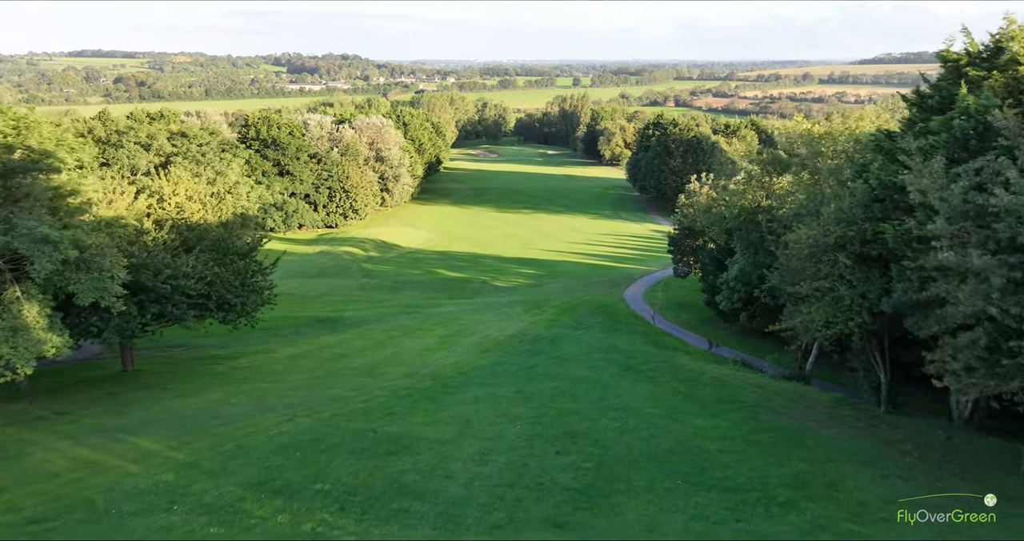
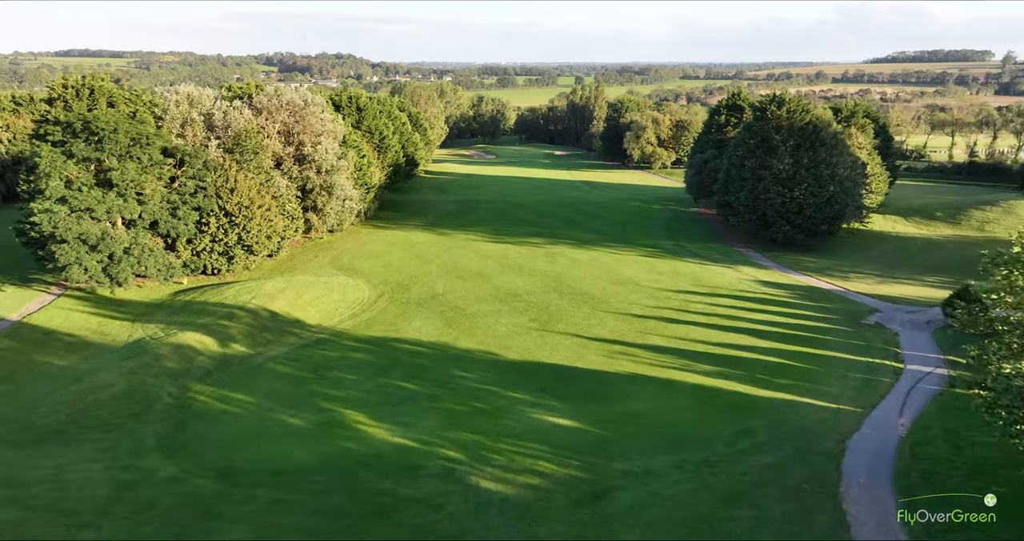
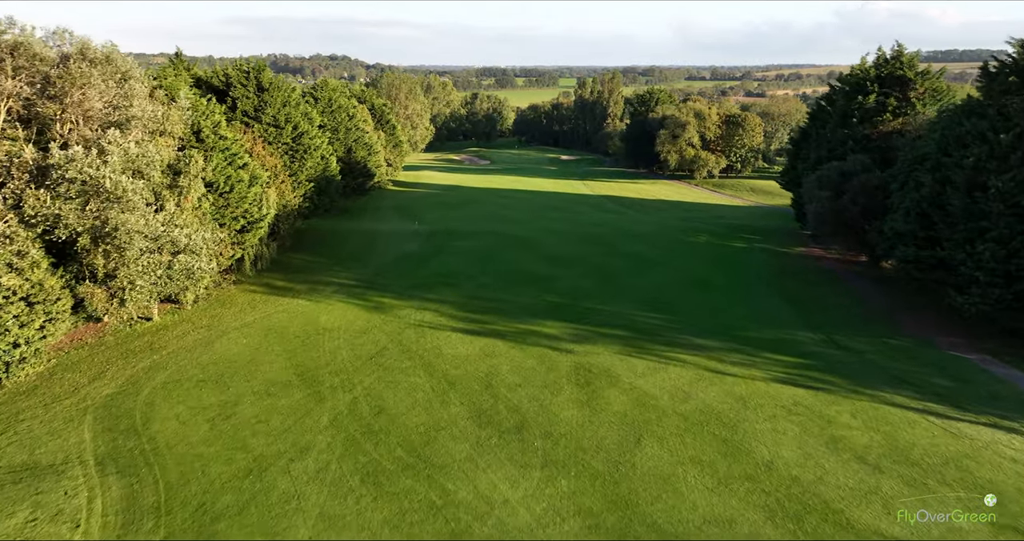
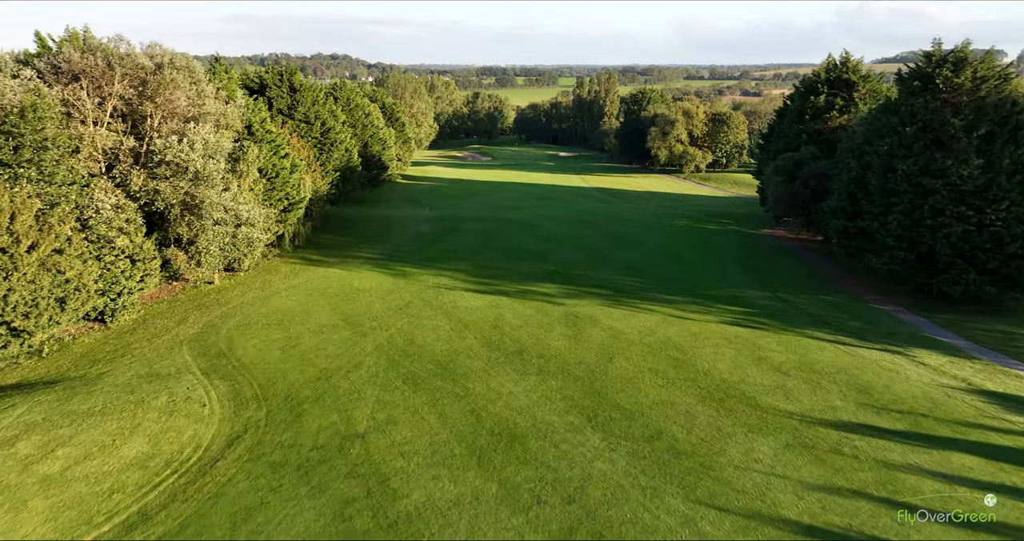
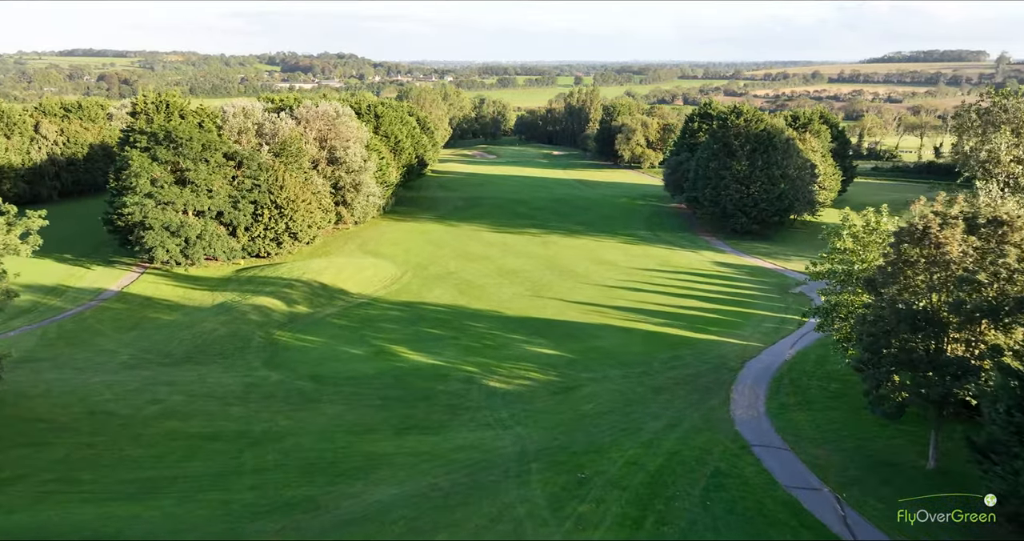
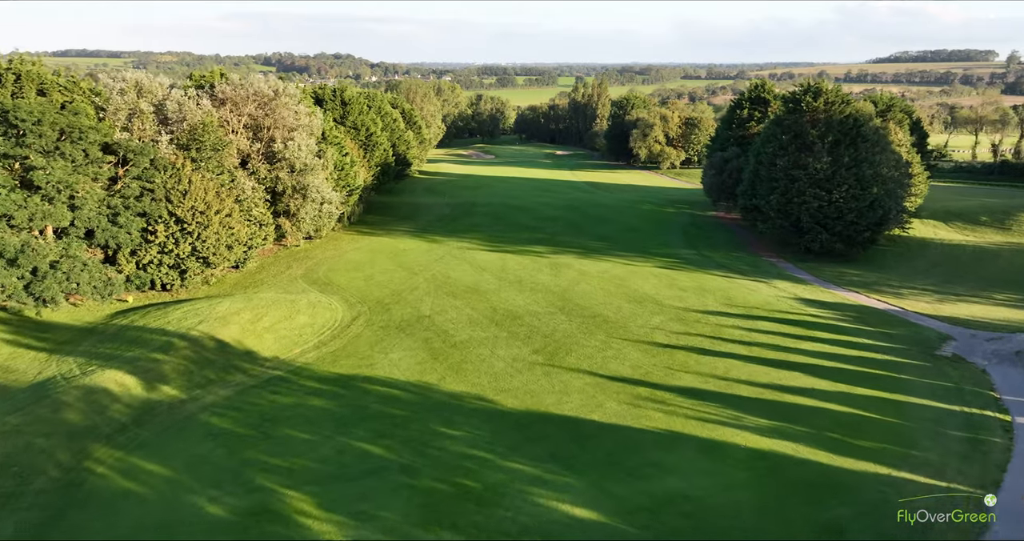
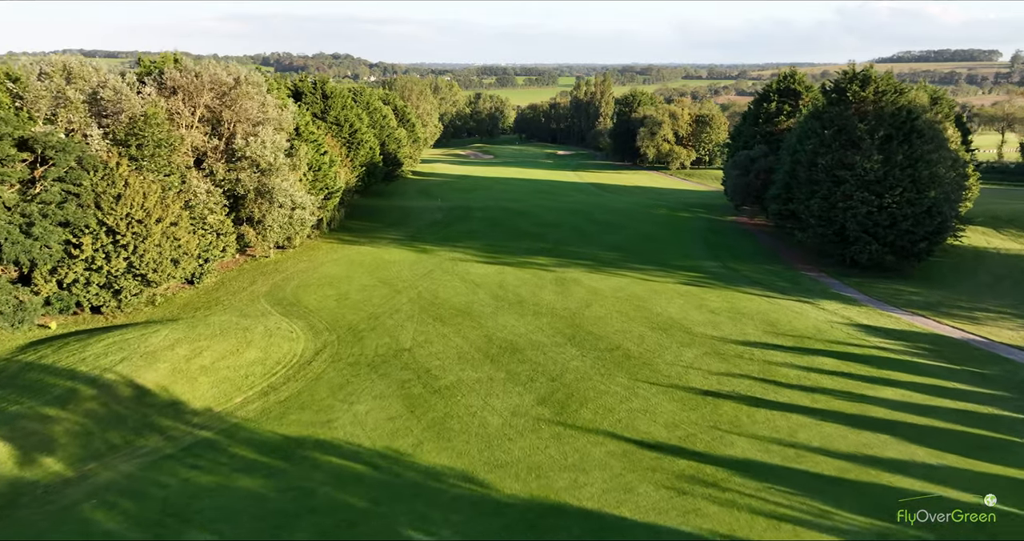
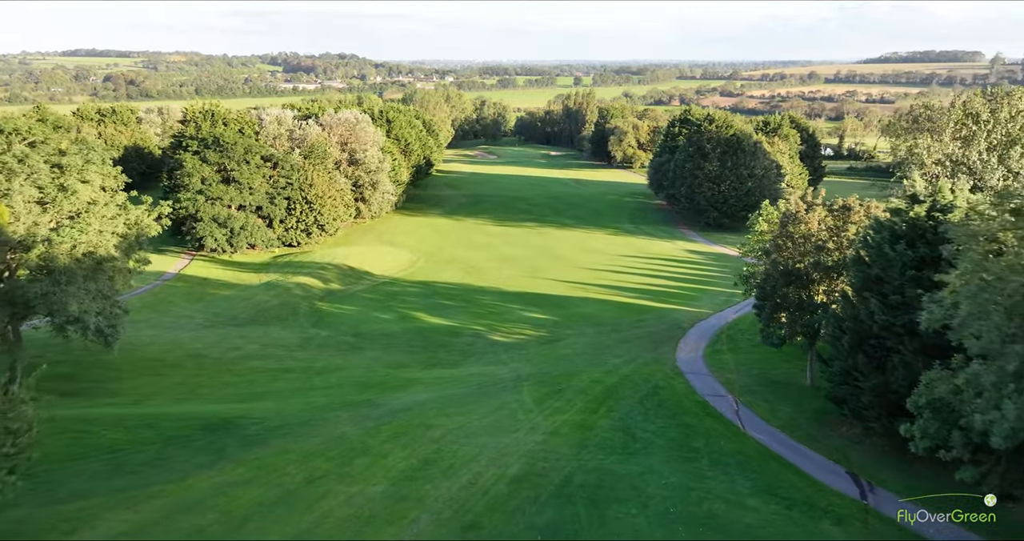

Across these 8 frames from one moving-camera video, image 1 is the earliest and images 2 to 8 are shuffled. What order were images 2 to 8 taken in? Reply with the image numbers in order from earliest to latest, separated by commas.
8, 5, 2, 6, 7, 4, 3
